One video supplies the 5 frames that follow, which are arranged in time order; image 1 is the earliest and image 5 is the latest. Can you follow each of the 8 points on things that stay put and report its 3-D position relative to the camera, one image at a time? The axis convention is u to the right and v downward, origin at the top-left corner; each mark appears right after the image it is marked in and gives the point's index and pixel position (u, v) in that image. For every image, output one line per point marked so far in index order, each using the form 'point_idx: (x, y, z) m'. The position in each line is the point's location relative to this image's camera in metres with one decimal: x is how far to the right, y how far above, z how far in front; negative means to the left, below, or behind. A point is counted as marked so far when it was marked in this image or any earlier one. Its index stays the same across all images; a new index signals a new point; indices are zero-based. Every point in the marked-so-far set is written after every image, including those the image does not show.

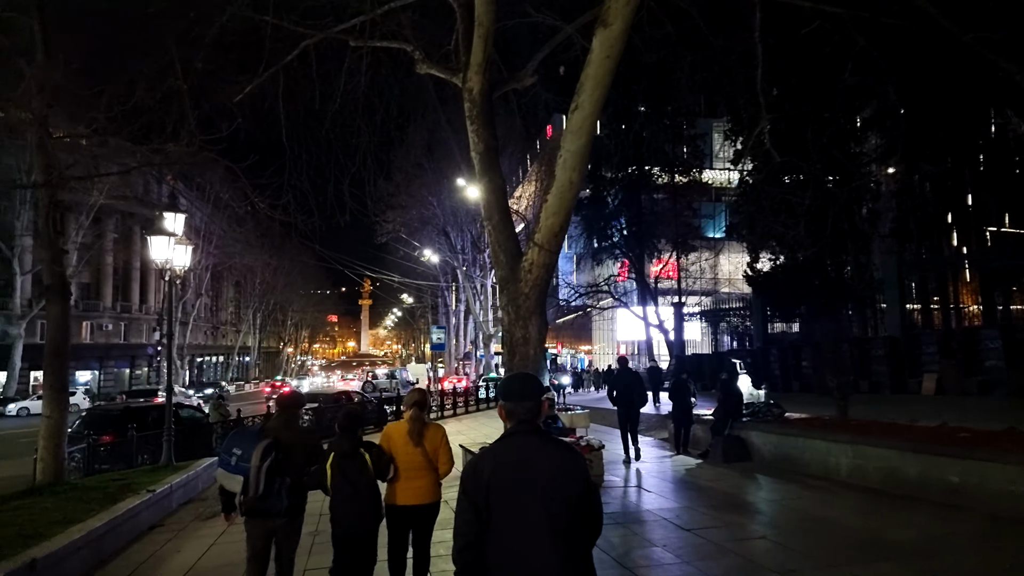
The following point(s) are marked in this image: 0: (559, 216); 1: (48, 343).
0: (+0.7, +1.1, +9.3) m
1: (-7.0, -0.8, +9.8) m
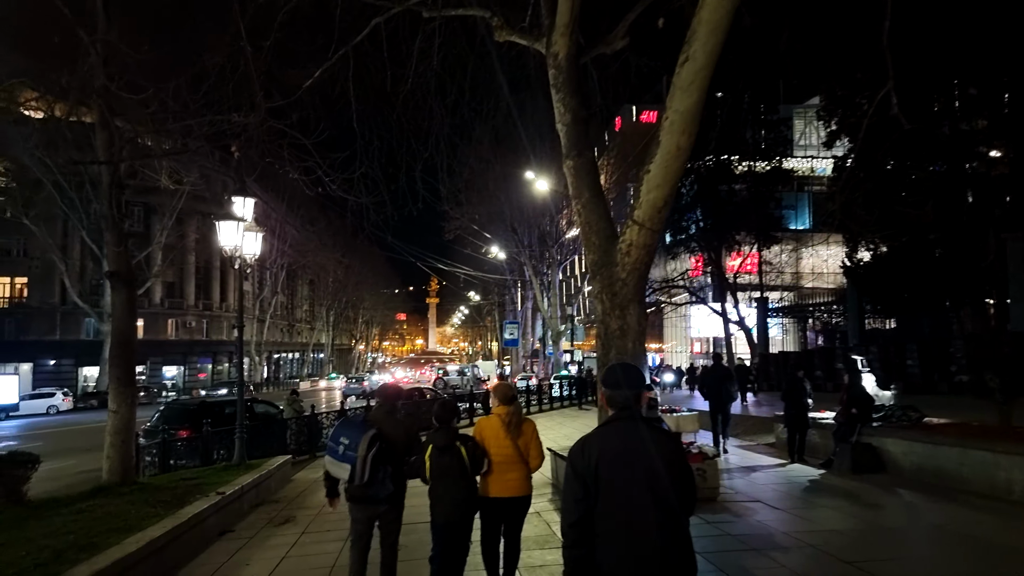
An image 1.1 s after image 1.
0: (+1.9, +1.3, +8.2) m
1: (-5.7, -0.6, +9.4) m
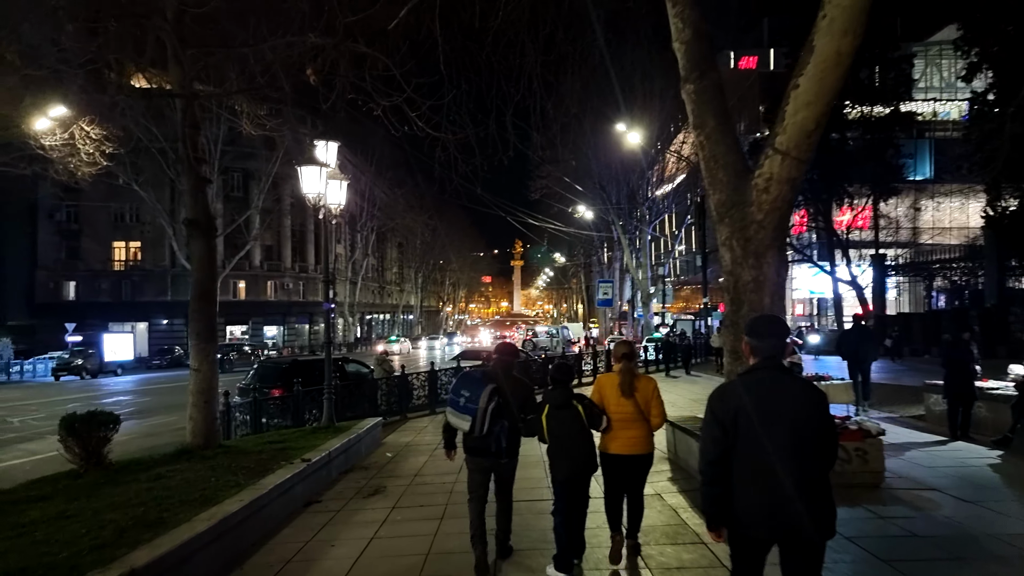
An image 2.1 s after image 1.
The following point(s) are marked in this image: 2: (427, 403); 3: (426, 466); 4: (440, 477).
0: (+3.1, +1.9, +6.7) m
1: (-4.3, 0.0, +8.9) m
2: (-2.0, -2.7, +15.5) m
3: (-1.1, -2.3, +8.5) m
4: (-0.9, -2.2, +7.7) m
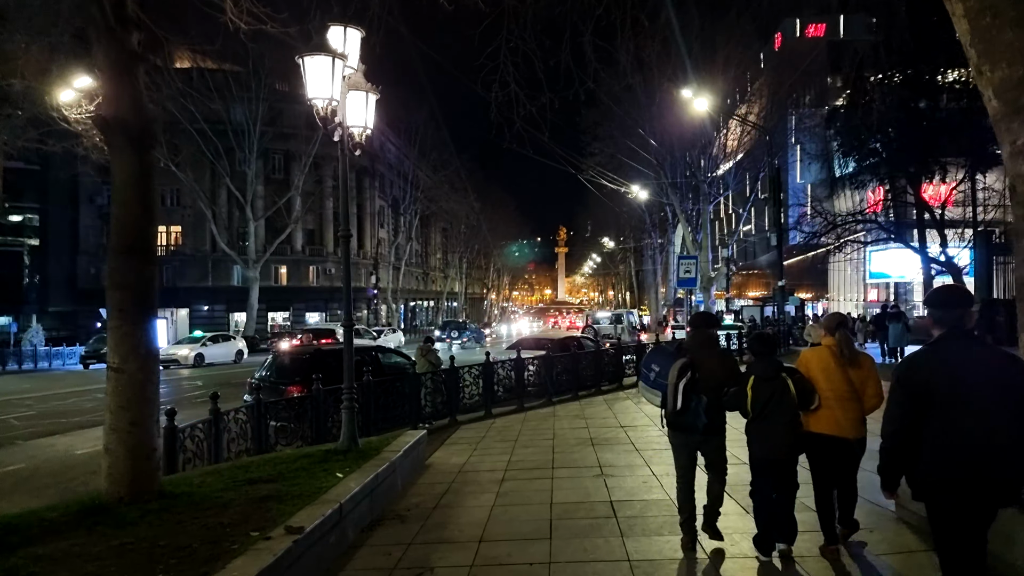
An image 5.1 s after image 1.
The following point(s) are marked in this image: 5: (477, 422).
0: (+3.9, +2.2, +3.3) m
1: (-3.3, +0.4, +6.1) m
2: (-0.6, -2.2, +12.6) m
3: (-0.2, -1.9, +5.5) m
4: (0.0, -1.8, +4.7) m
5: (-0.6, -2.4, +11.6) m
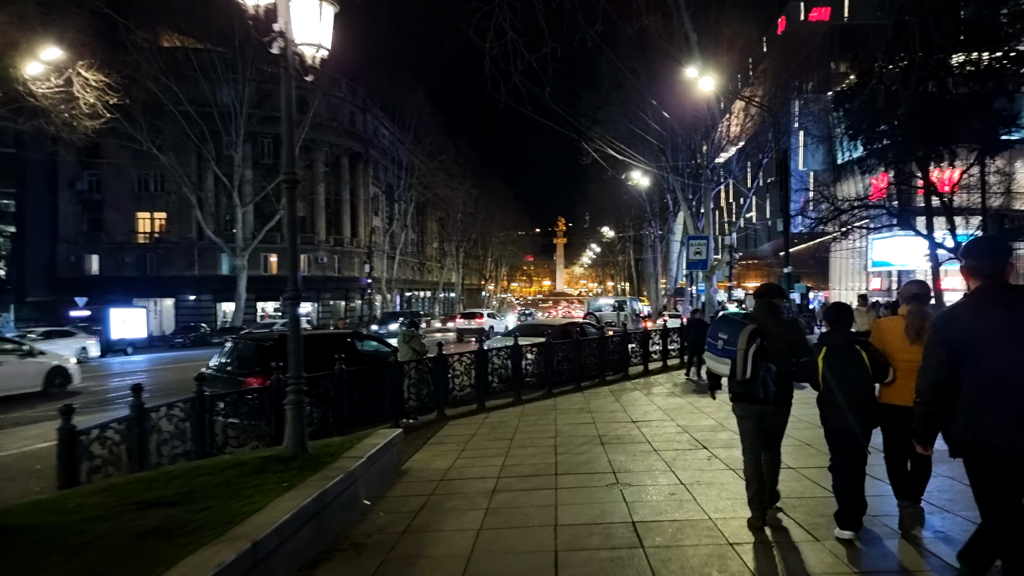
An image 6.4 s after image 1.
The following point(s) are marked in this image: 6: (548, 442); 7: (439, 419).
0: (+3.8, +2.5, +1.9) m
1: (-3.3, +0.7, +4.7) m
2: (-0.7, -1.8, +11.2) m
3: (-0.2, -1.6, +4.1) m
4: (0.0, -1.6, +3.3) m
5: (-0.7, -2.0, +10.3) m
6: (+0.4, -1.8, +7.7) m
7: (-1.1, -2.0, +10.1) m
